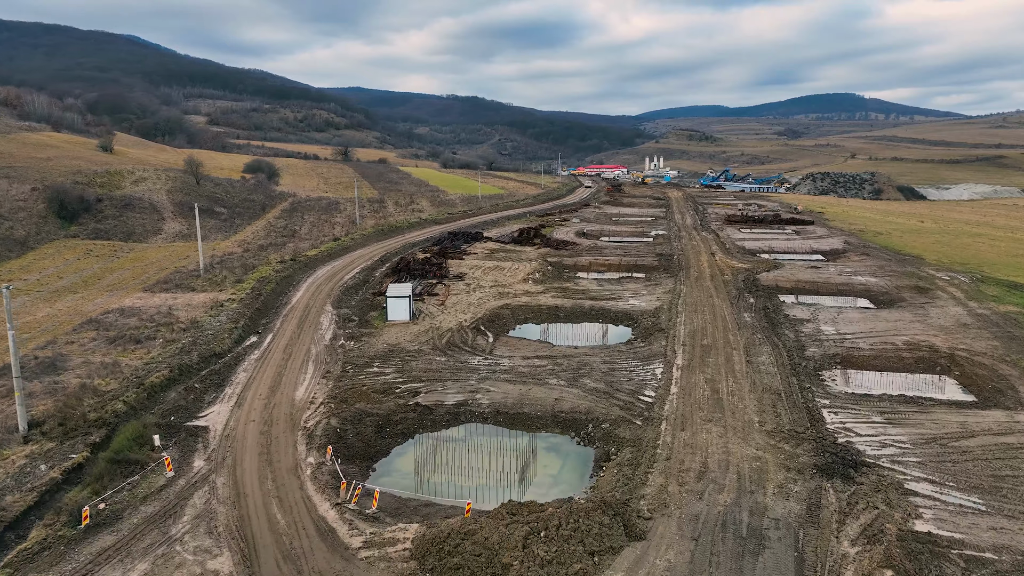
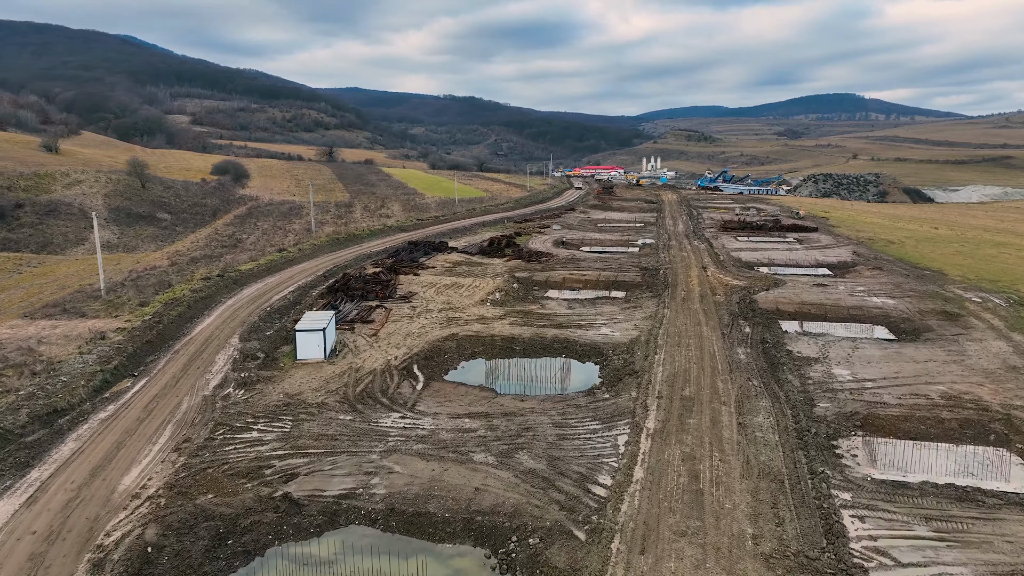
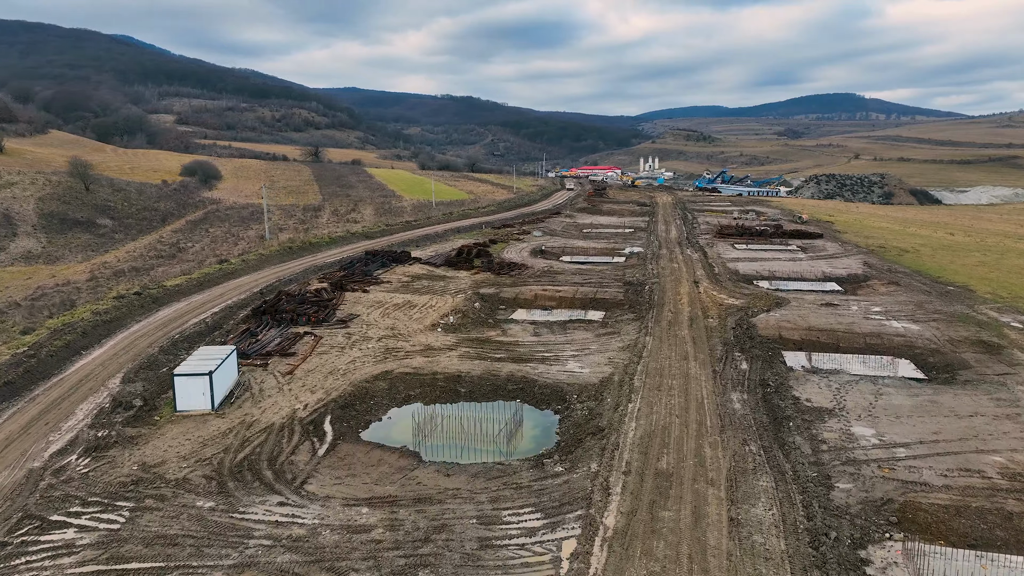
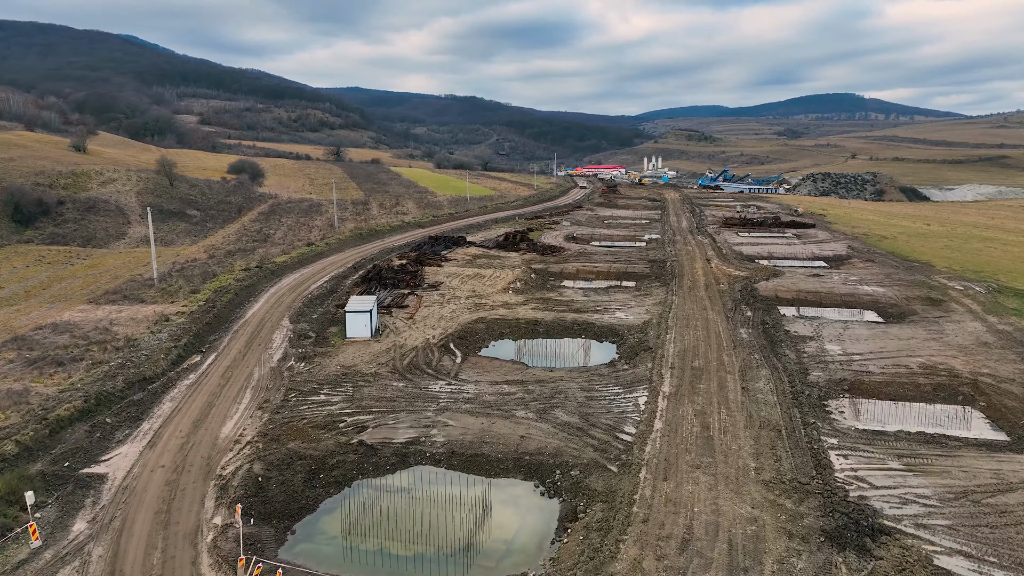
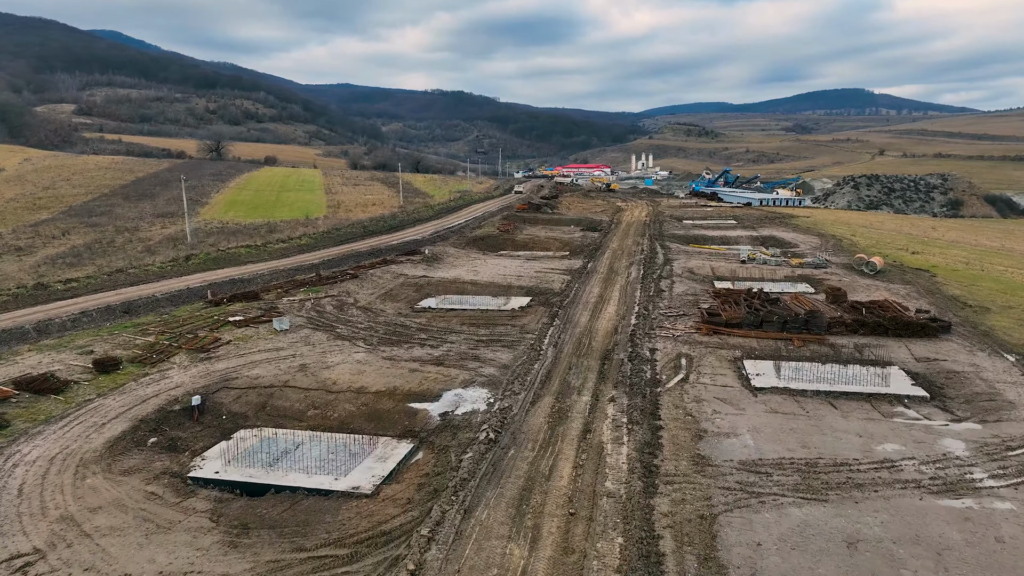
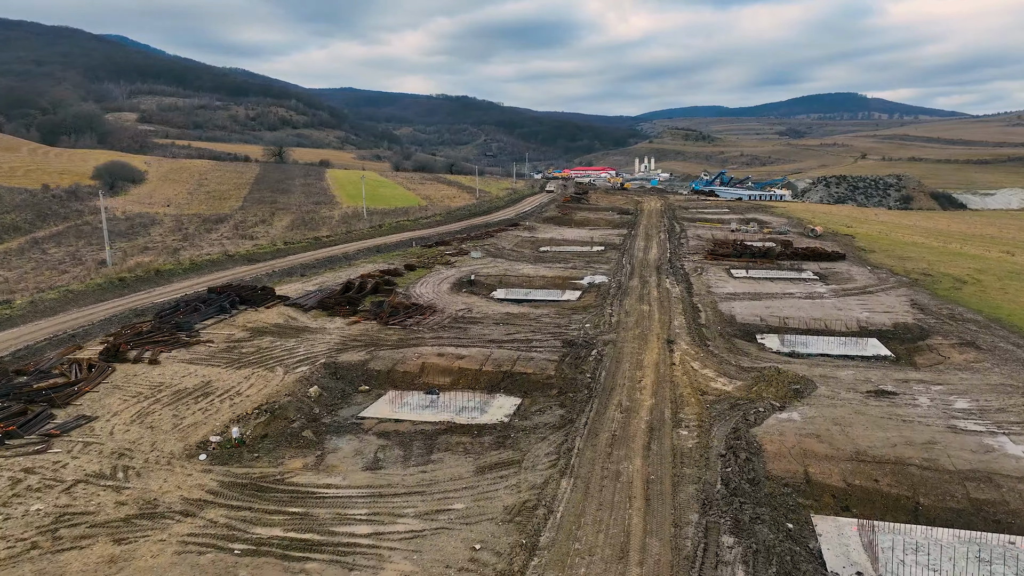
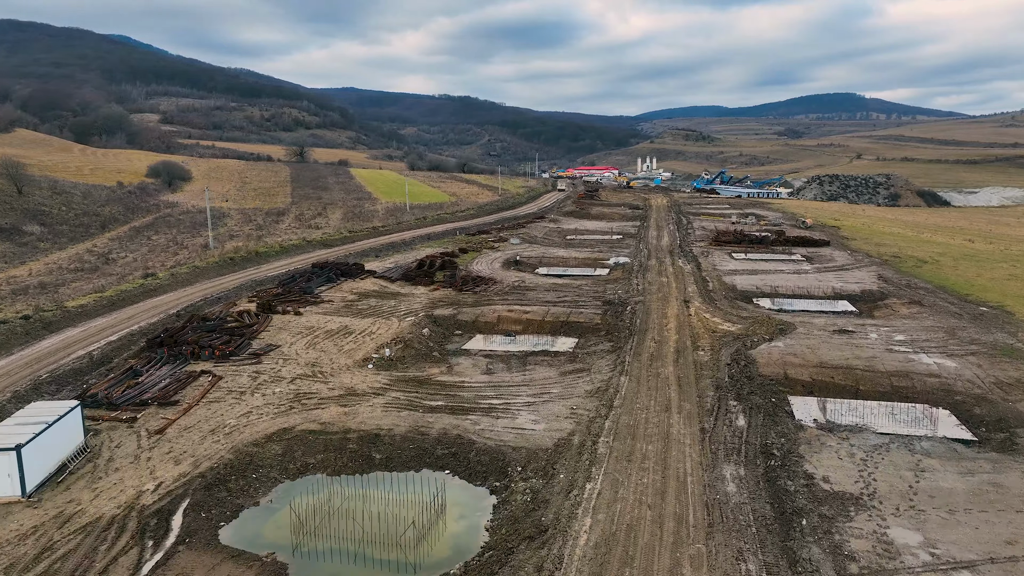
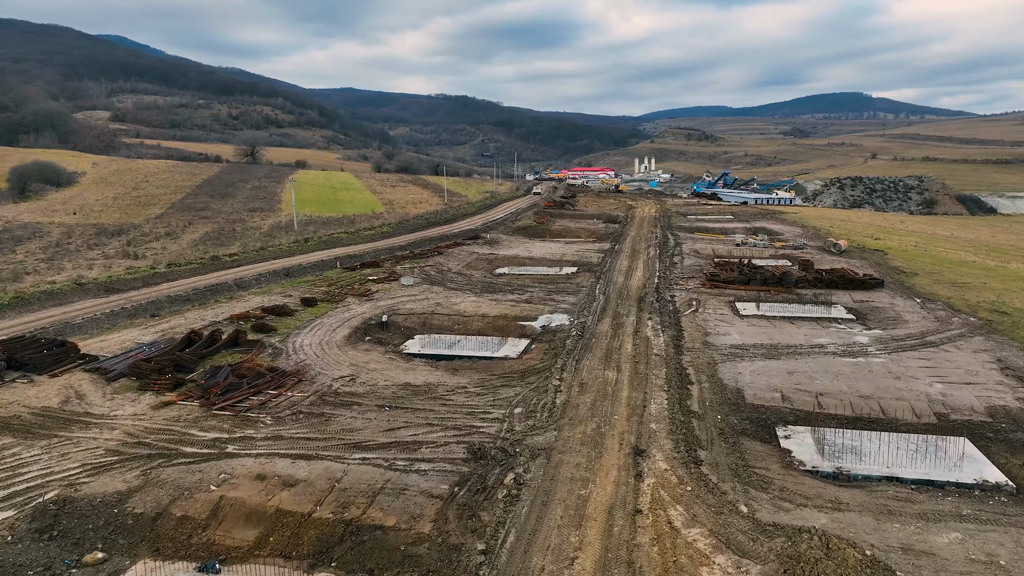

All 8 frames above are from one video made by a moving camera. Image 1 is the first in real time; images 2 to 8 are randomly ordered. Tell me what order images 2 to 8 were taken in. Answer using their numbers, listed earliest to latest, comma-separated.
4, 2, 3, 7, 6, 8, 5
